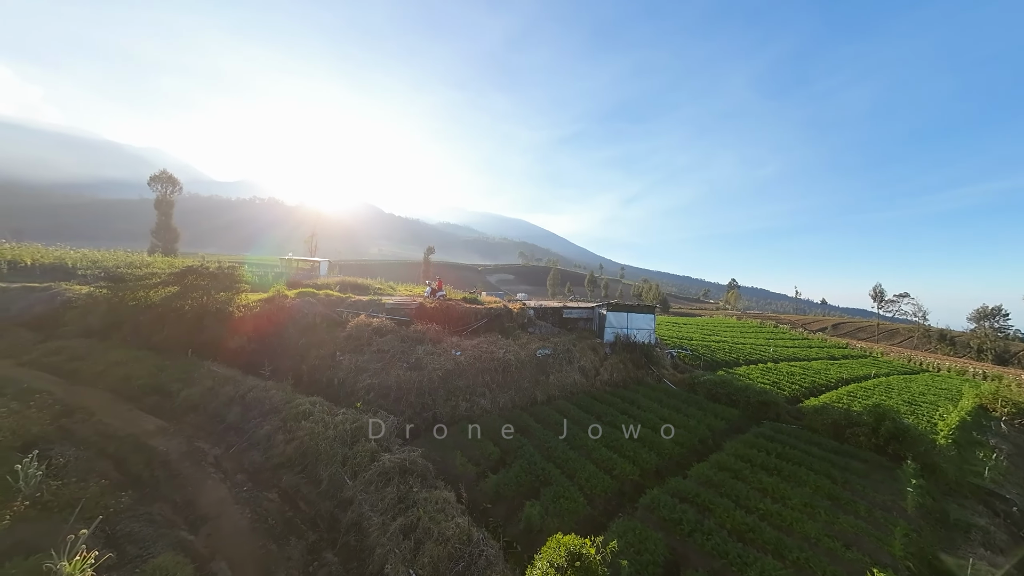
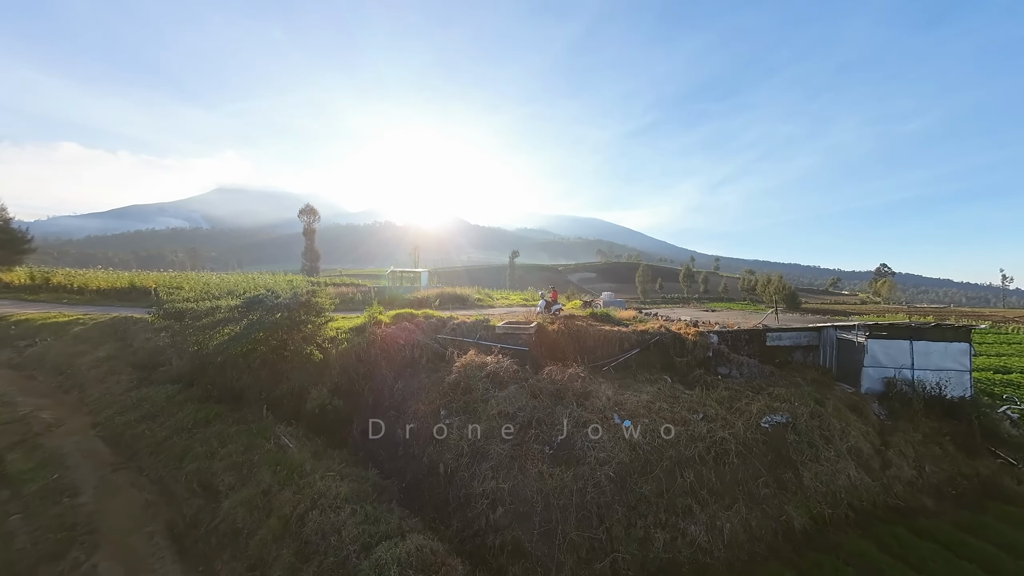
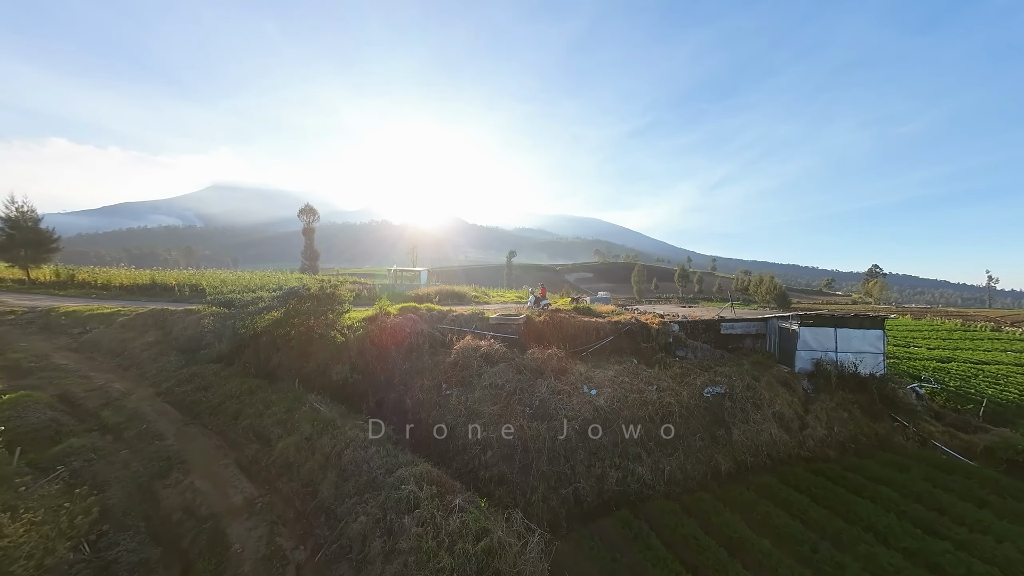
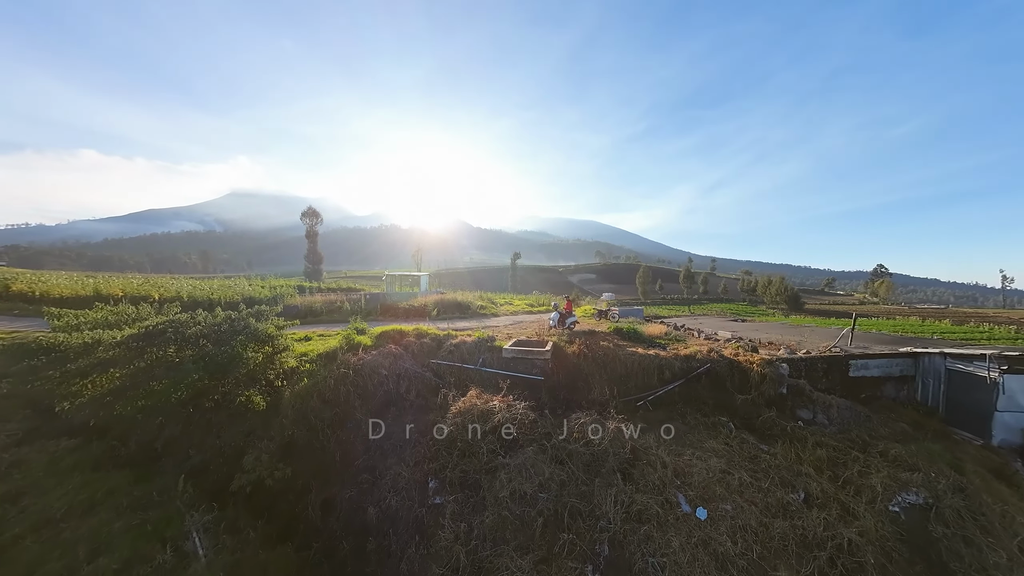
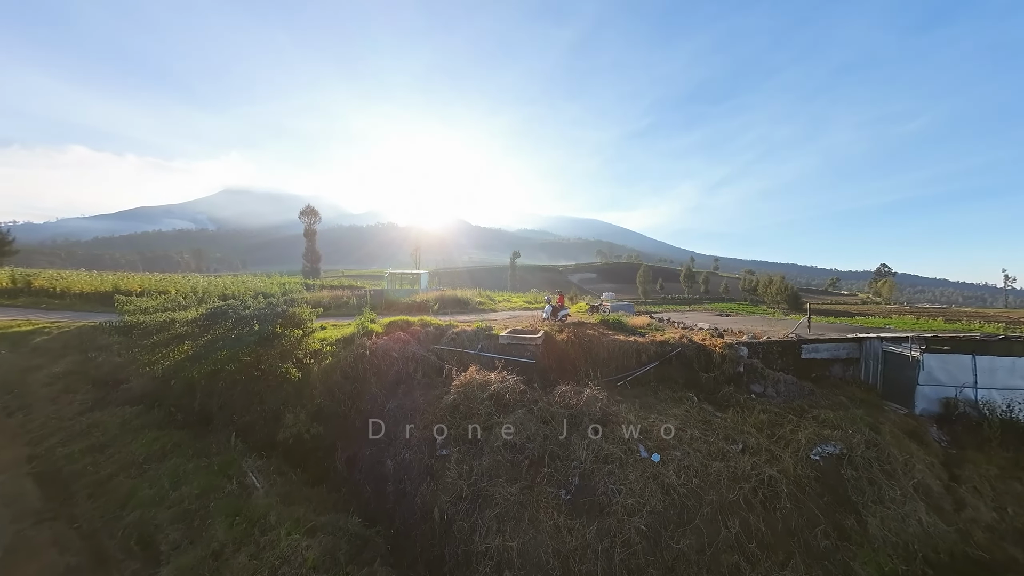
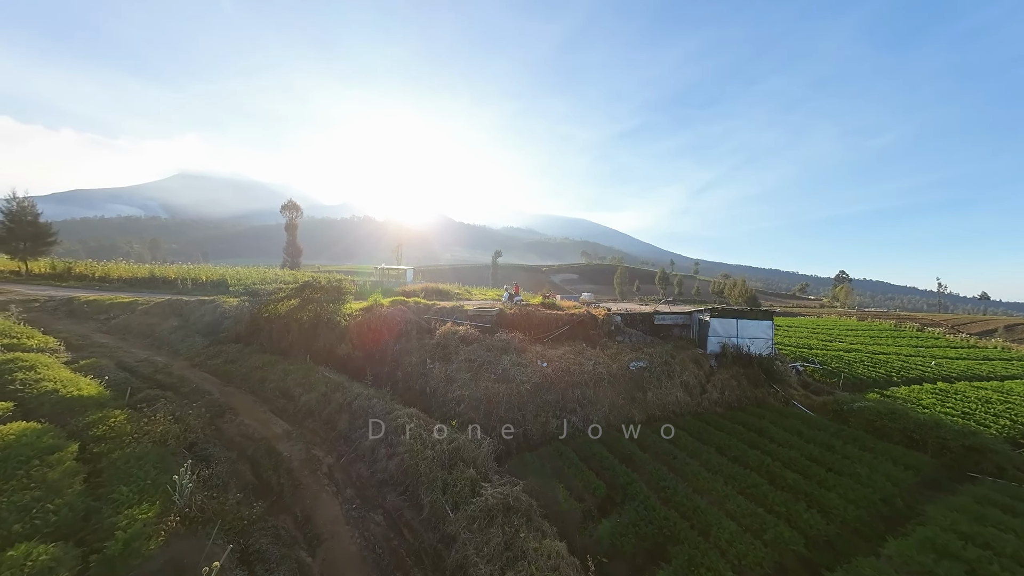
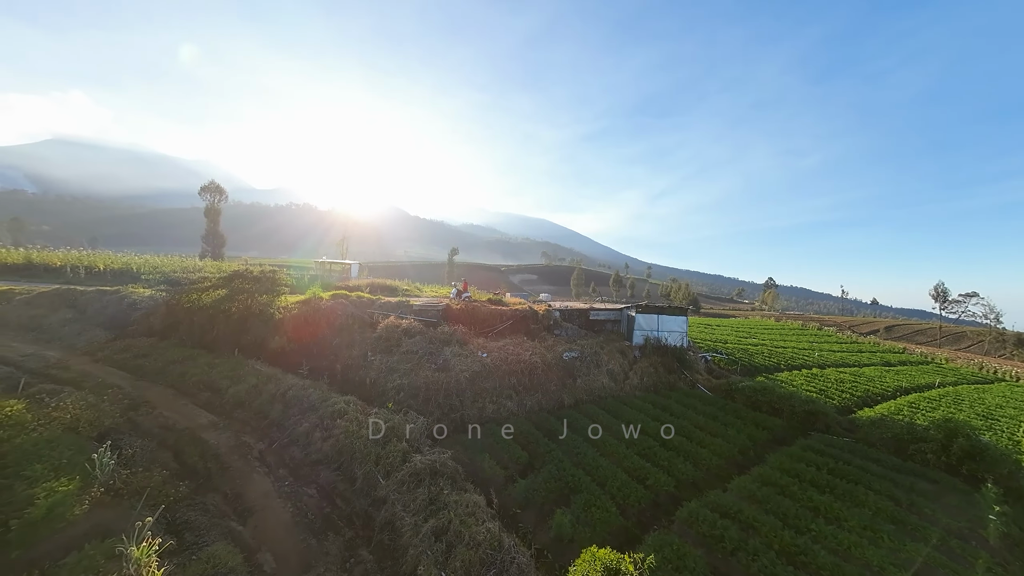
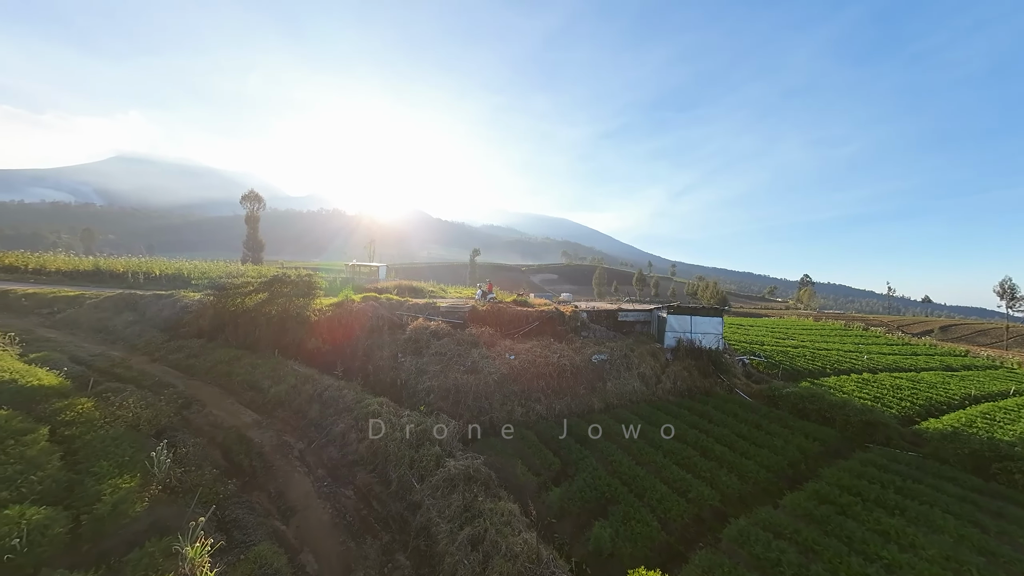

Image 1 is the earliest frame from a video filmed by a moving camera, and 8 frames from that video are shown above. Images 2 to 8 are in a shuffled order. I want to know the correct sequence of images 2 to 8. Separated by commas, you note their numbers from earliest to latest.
7, 8, 6, 3, 2, 5, 4
